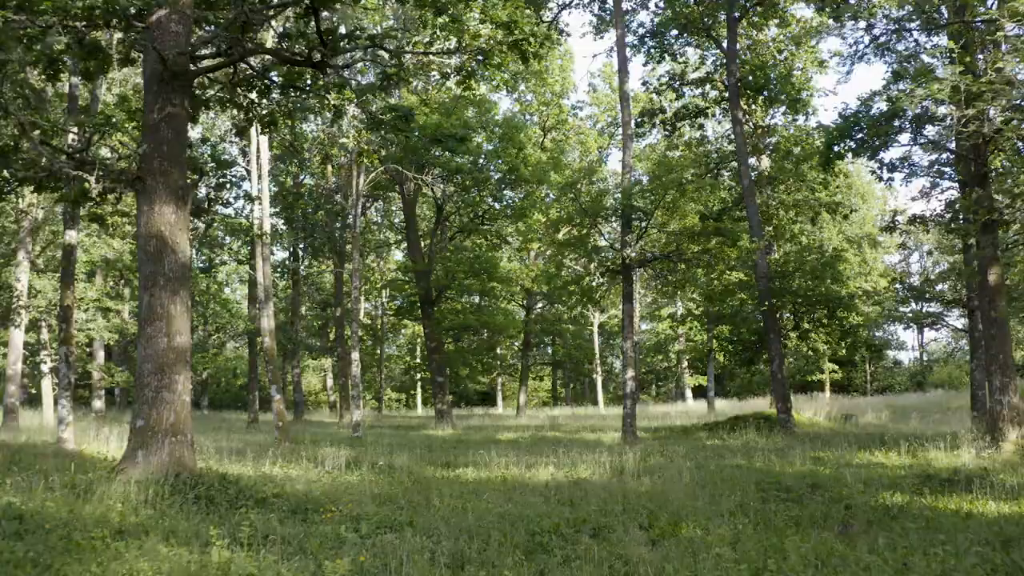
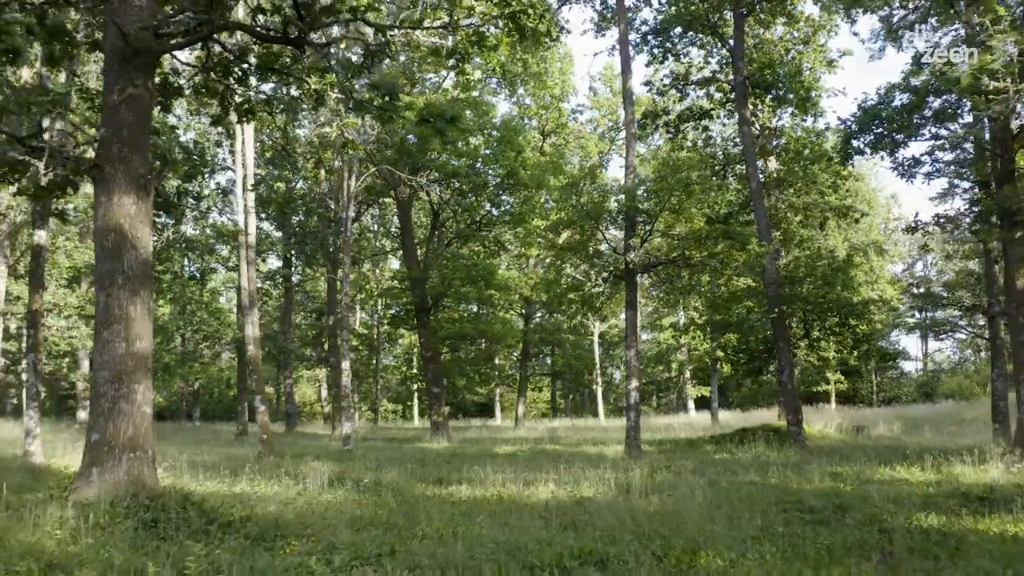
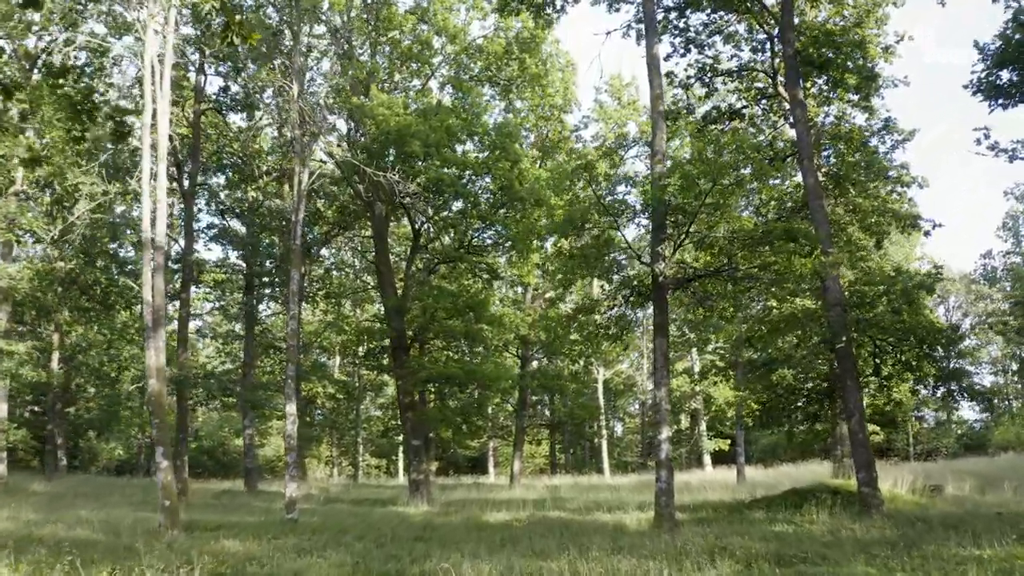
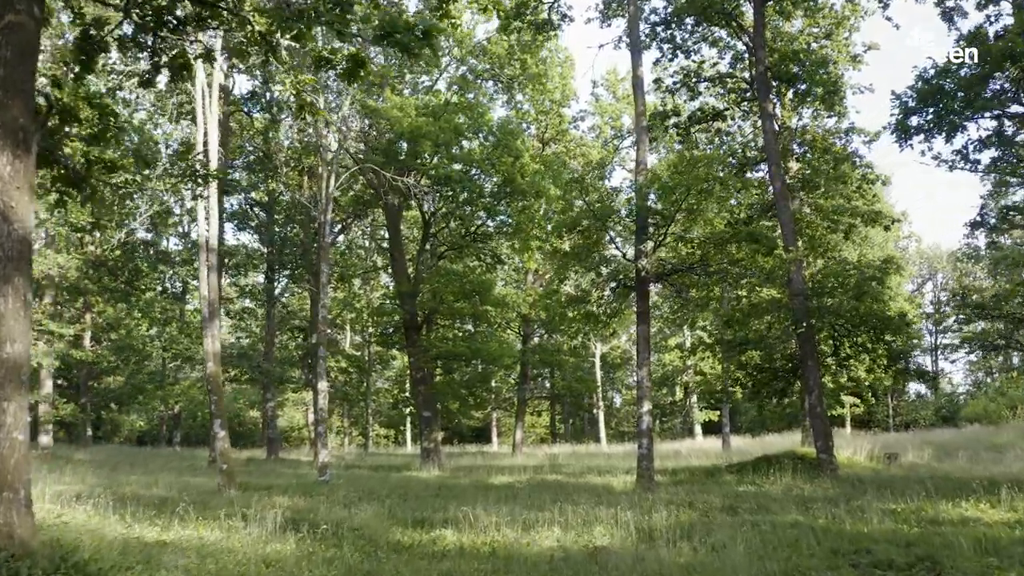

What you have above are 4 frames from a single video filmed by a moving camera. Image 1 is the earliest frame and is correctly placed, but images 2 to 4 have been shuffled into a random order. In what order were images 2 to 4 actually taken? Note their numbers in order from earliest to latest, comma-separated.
2, 4, 3
